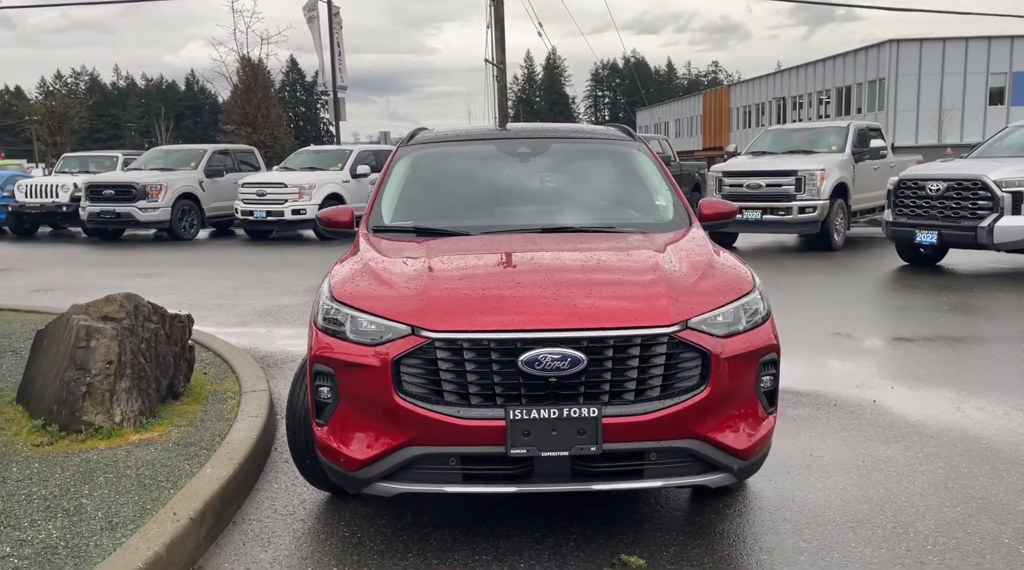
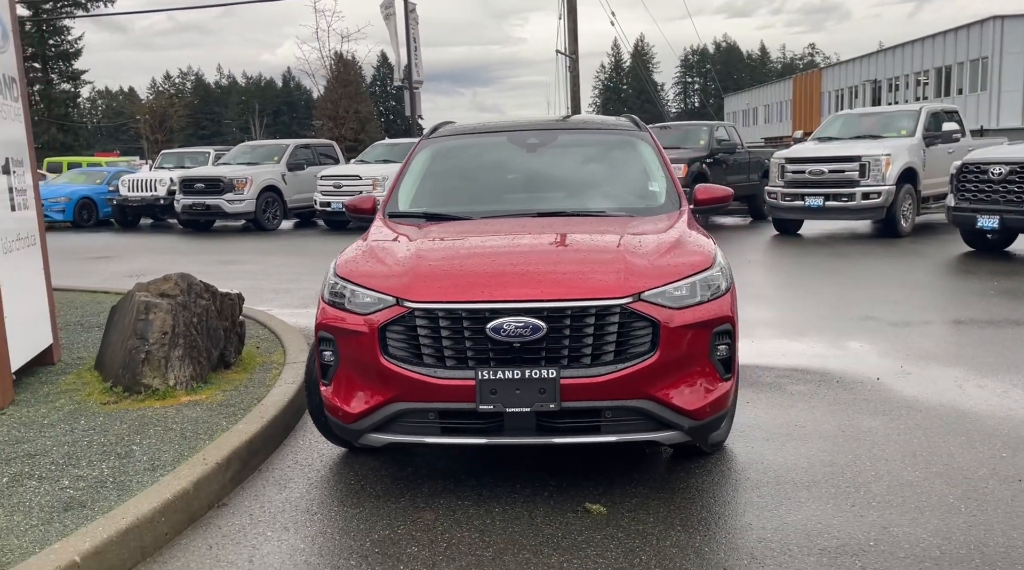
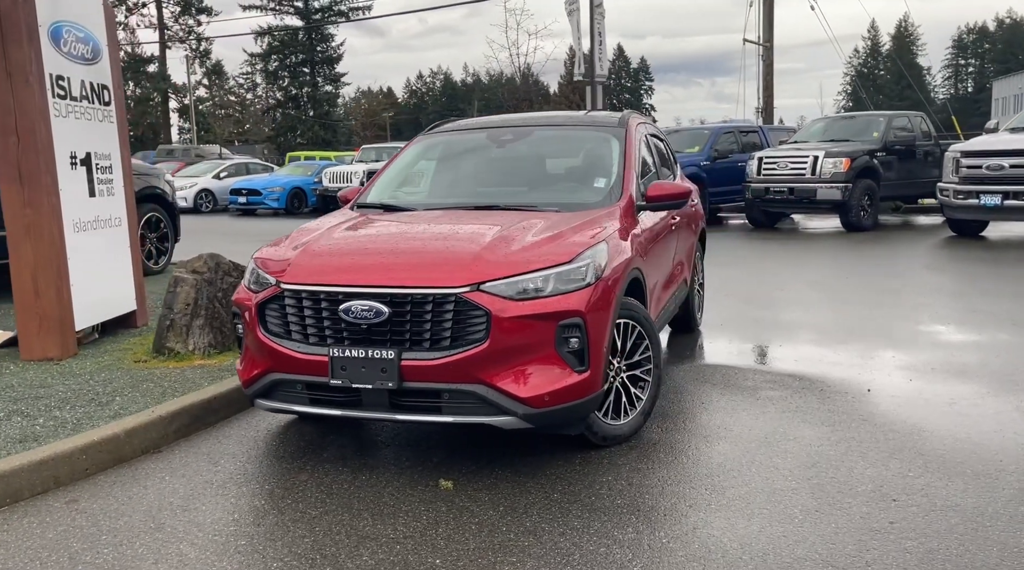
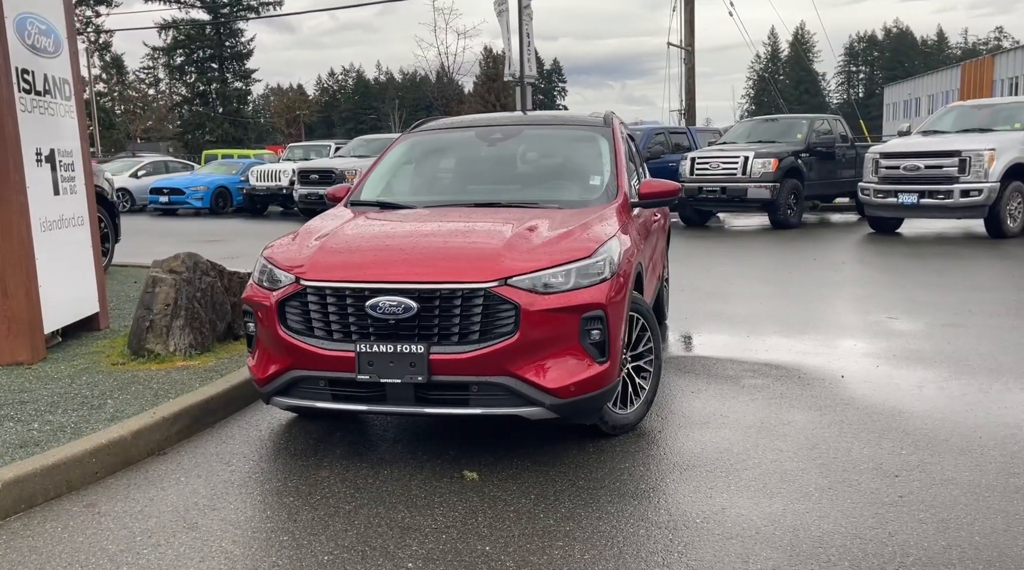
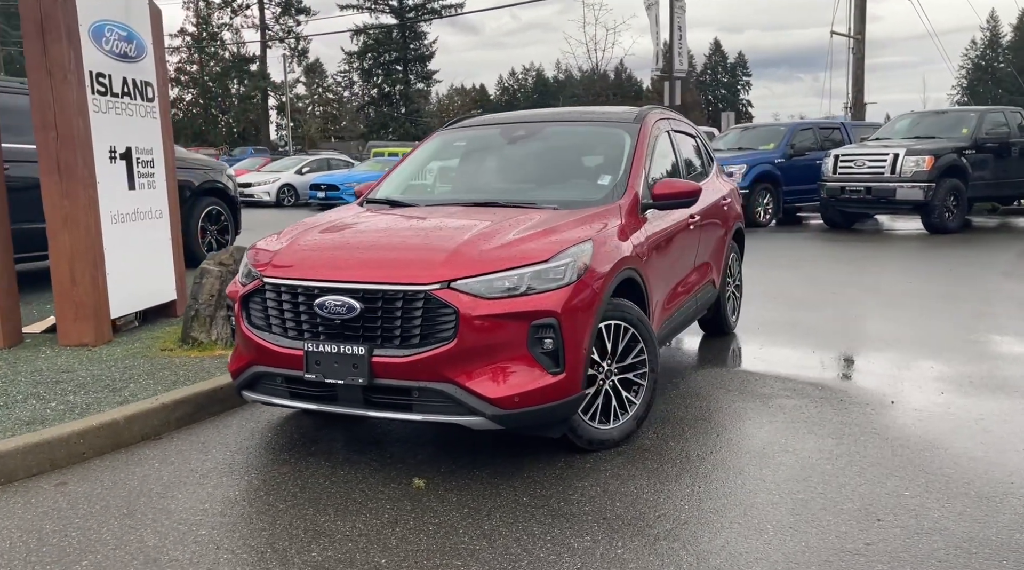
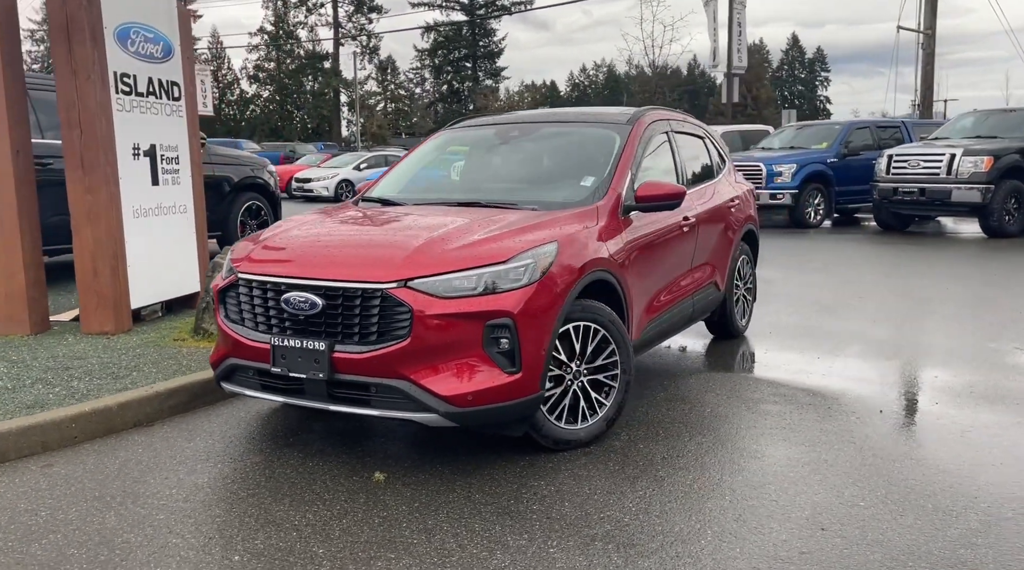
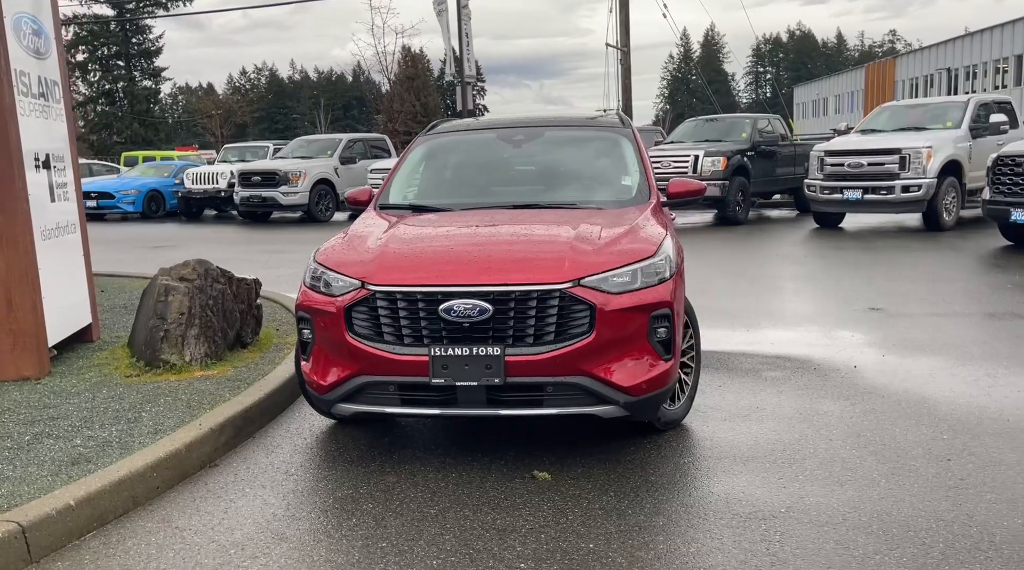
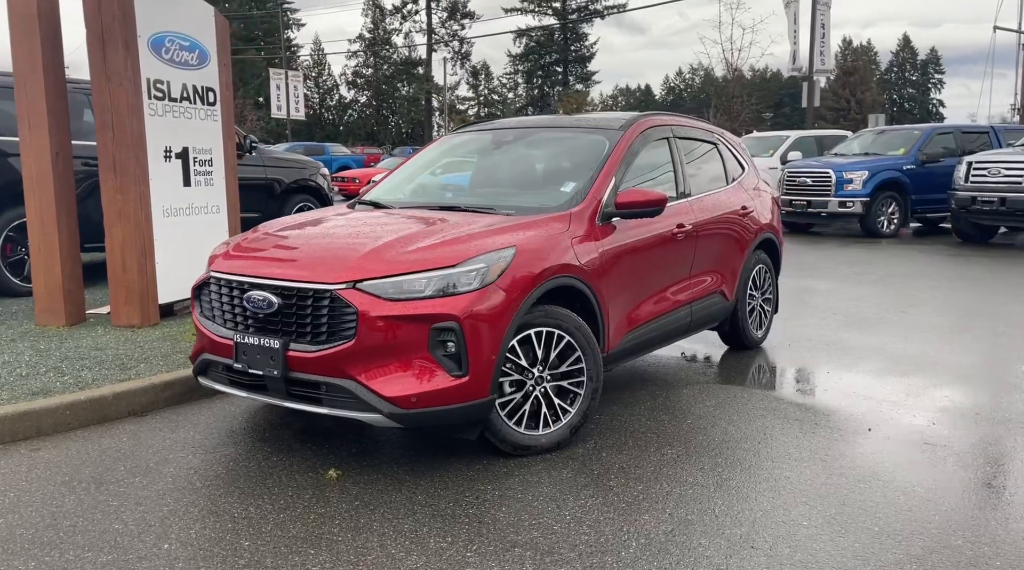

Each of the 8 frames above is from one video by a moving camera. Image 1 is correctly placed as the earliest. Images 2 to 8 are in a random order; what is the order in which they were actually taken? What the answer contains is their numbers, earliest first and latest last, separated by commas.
2, 7, 4, 3, 5, 6, 8
